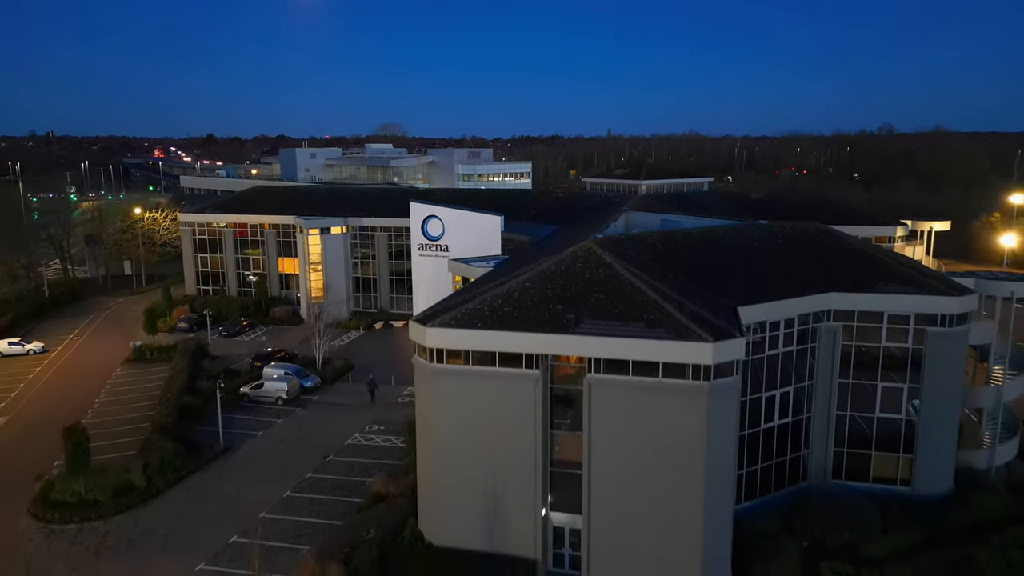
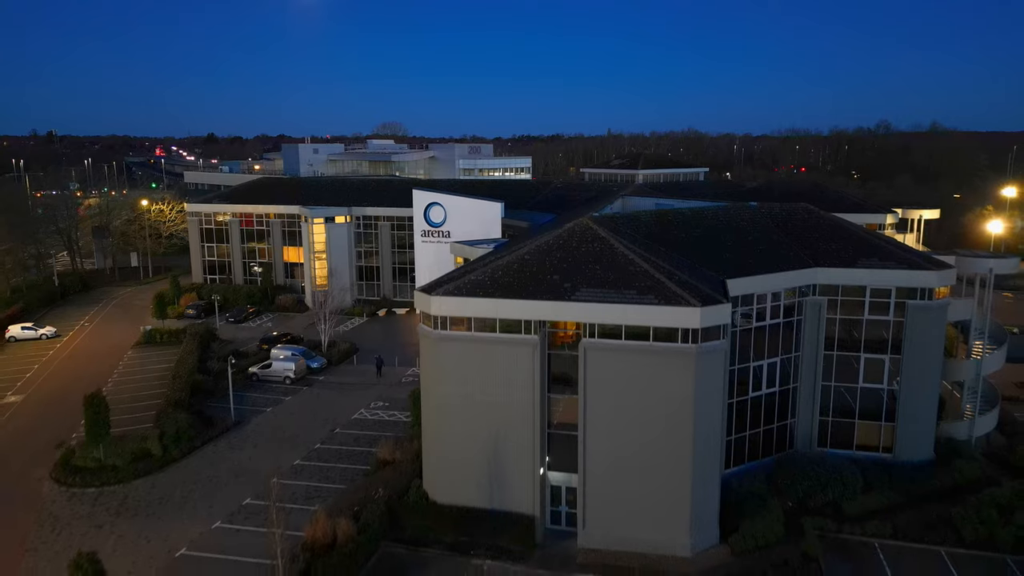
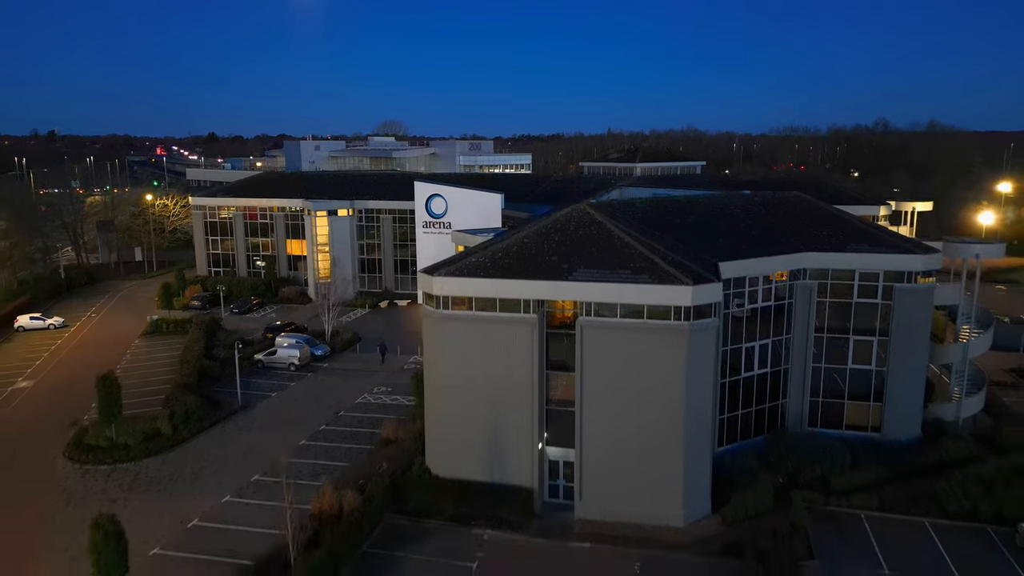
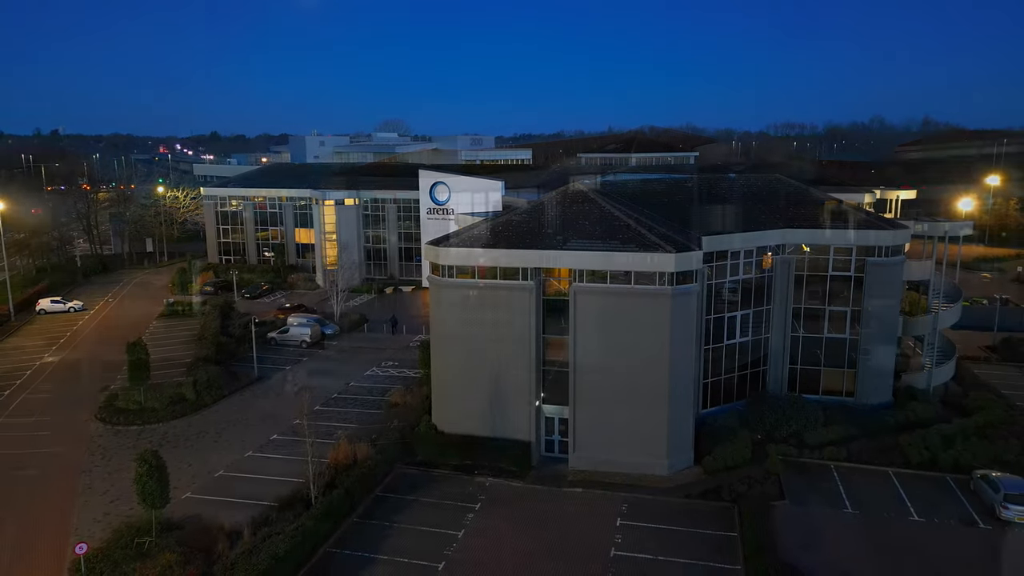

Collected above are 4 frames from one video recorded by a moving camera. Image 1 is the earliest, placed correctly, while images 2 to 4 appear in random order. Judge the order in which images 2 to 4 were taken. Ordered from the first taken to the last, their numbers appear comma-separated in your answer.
2, 3, 4
